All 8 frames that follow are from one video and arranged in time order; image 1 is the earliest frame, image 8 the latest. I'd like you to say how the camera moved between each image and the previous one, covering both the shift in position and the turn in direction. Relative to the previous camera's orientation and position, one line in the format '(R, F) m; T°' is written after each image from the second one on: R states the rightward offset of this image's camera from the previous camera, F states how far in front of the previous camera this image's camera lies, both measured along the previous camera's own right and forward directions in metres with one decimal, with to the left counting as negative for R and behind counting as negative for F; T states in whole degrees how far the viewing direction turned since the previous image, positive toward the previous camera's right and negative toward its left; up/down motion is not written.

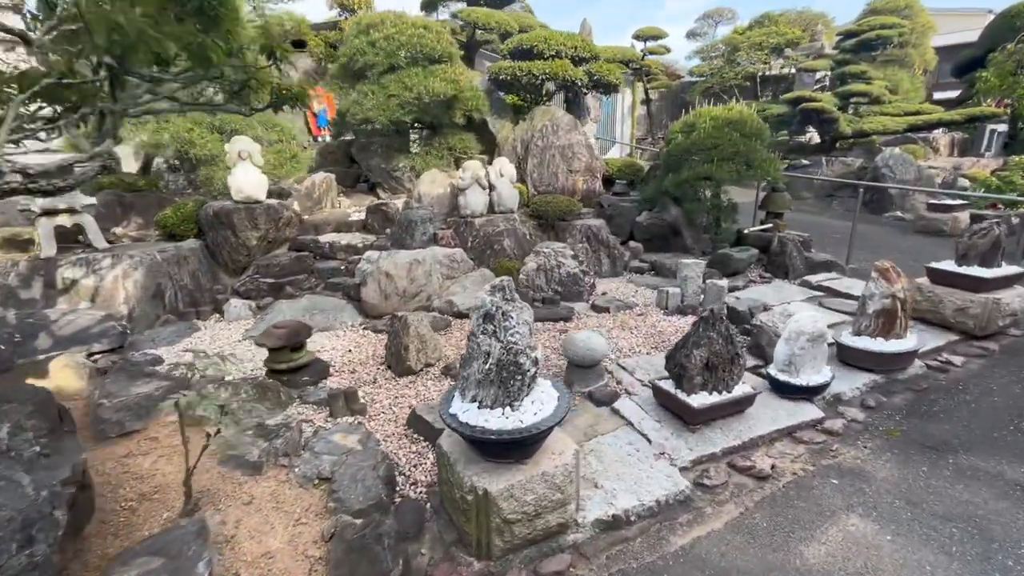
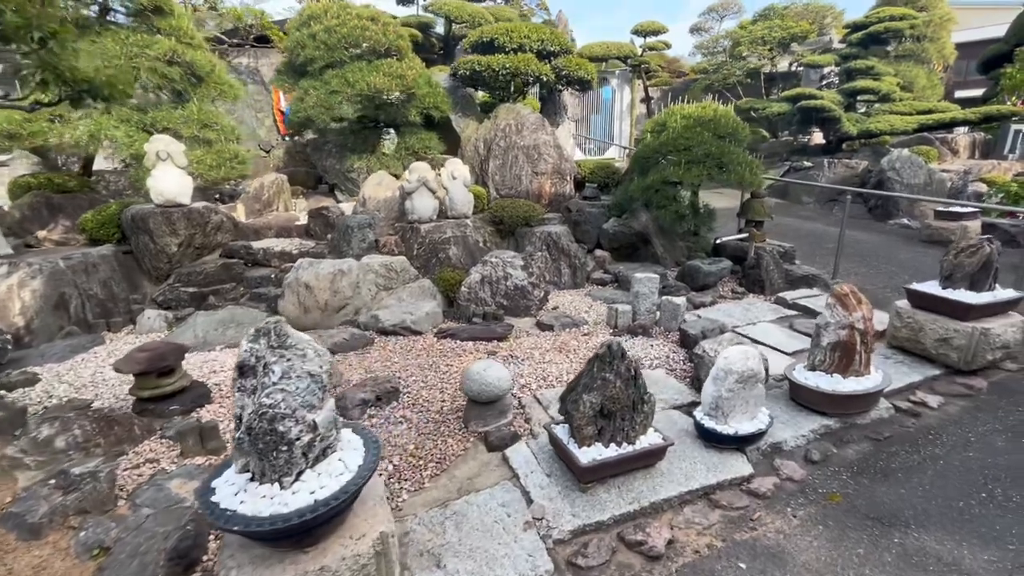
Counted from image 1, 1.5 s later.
(+0.8, +0.5) m; -2°
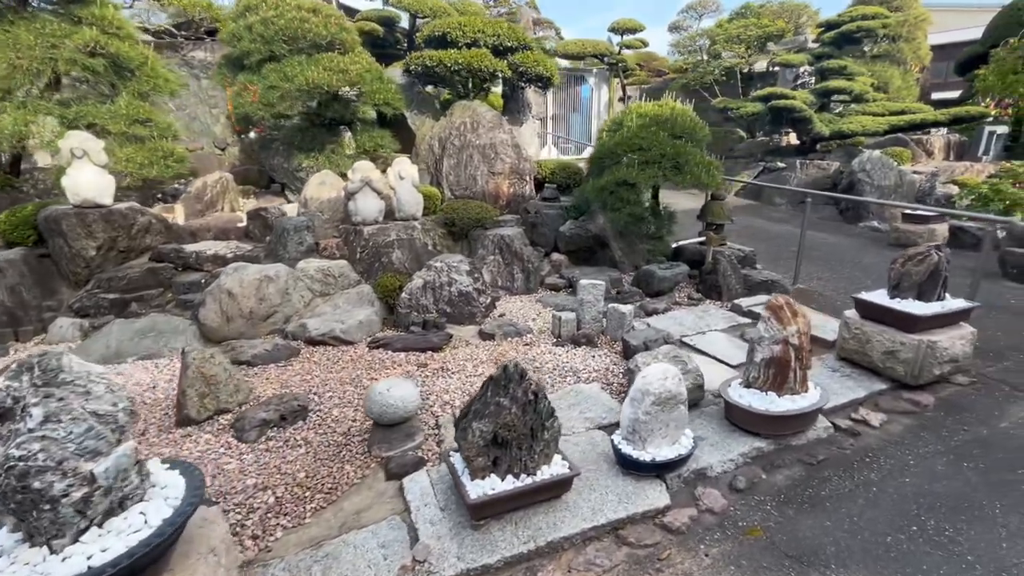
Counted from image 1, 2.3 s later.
(+0.5, +0.2) m; +1°
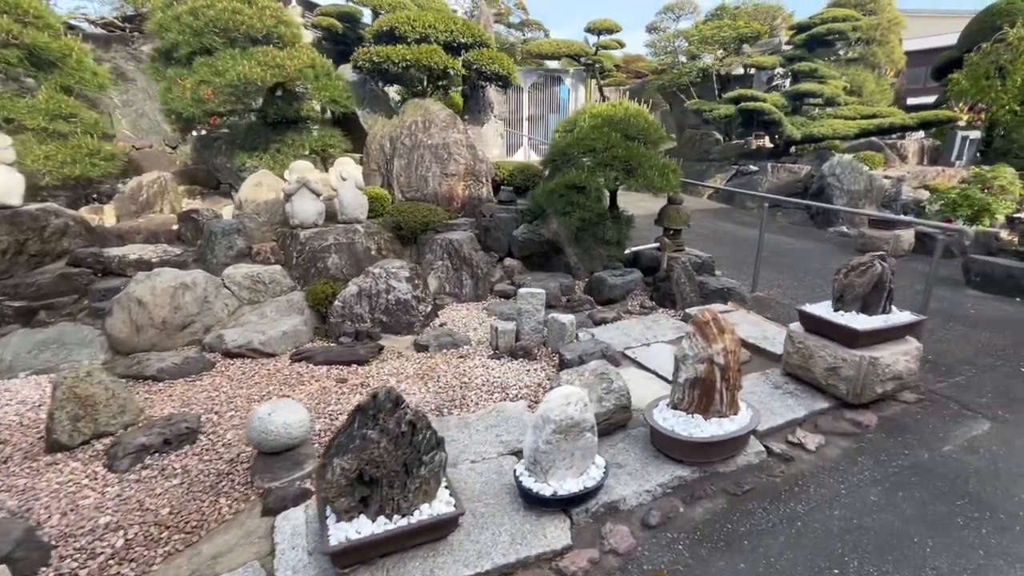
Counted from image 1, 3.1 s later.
(+0.5, +0.2) m; +1°
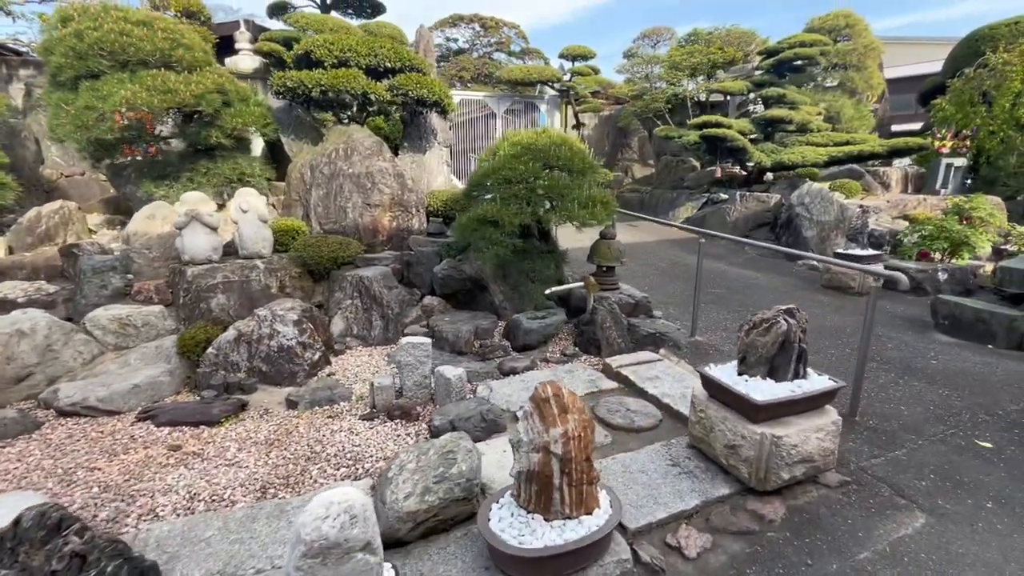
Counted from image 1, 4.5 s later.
(+0.9, +0.5) m; -1°
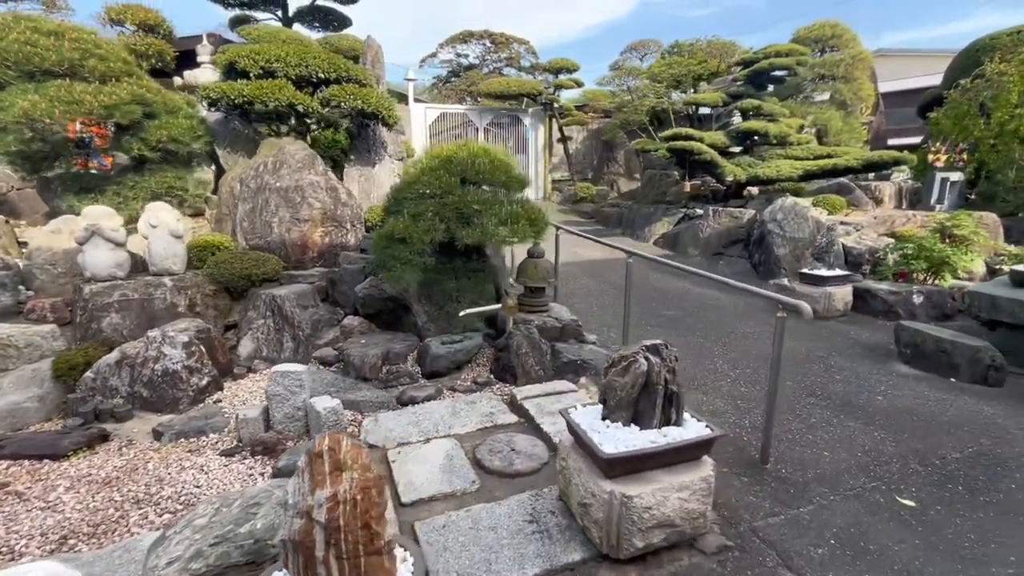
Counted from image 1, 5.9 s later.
(+0.9, +0.3) m; -2°
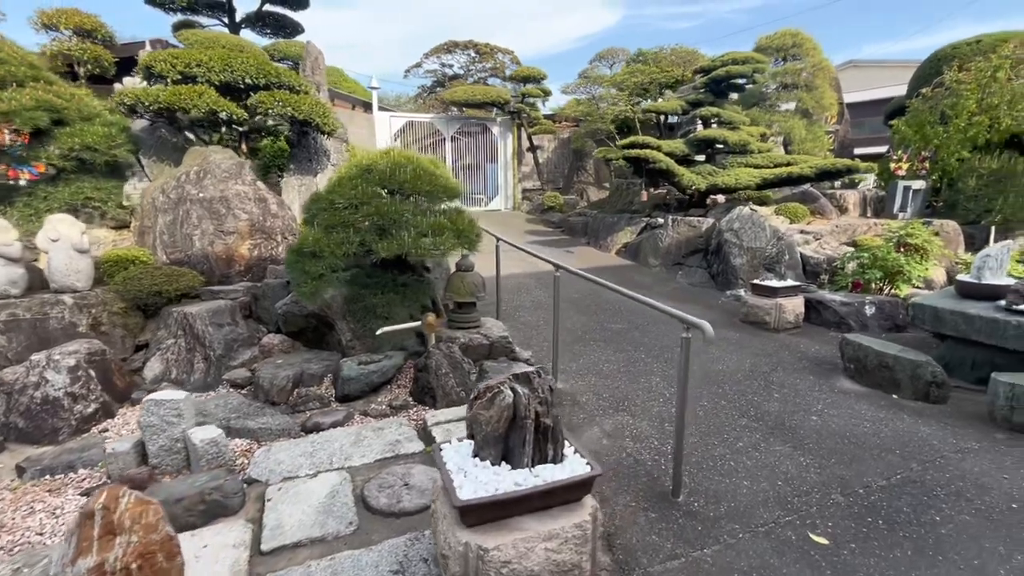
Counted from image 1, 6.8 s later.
(+0.6, +0.2) m; +1°
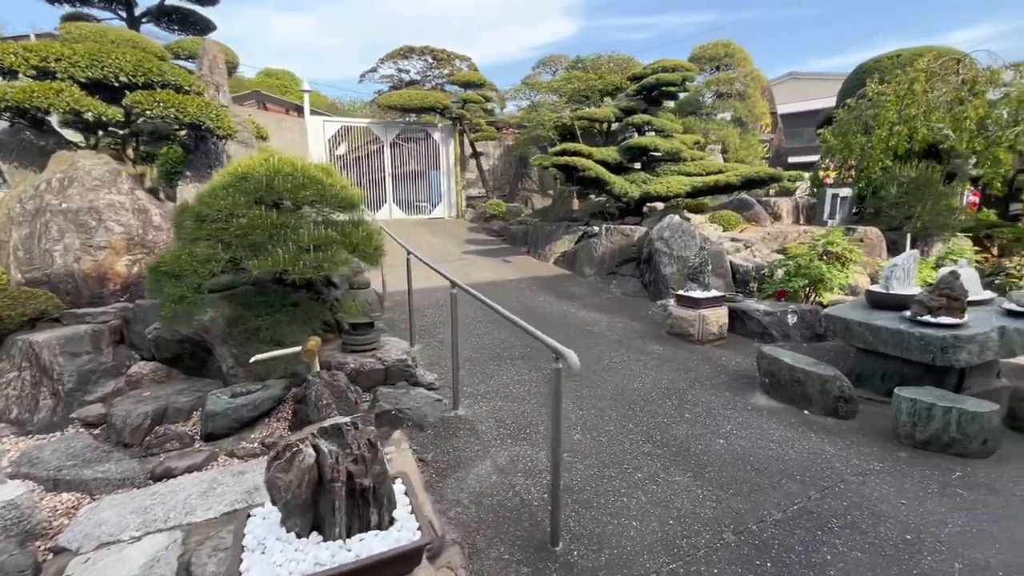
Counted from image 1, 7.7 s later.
(+0.5, +0.3) m; +4°
